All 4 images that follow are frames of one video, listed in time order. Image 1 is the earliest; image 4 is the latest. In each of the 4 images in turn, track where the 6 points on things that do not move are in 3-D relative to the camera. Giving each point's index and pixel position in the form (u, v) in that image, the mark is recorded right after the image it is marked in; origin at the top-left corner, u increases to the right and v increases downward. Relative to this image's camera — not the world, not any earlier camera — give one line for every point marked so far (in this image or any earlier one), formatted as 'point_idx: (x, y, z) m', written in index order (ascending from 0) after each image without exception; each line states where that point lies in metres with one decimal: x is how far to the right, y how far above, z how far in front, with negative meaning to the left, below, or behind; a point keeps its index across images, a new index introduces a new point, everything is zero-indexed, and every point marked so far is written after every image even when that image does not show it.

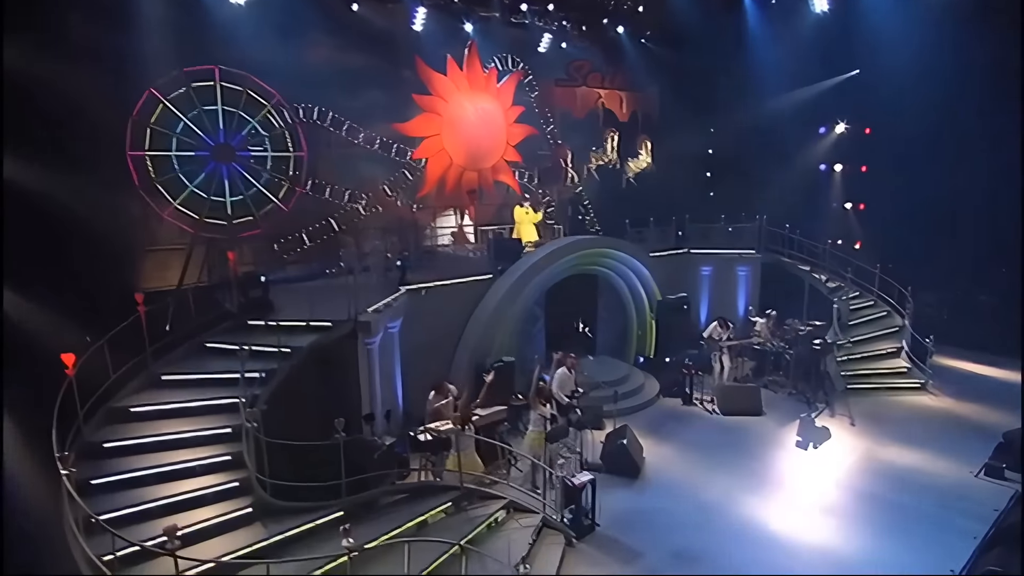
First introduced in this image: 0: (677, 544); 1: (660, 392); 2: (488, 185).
0: (+2.2, -3.4, +7.7) m
1: (+3.2, -2.2, +12.6) m
2: (-0.6, +2.5, +15.0) m
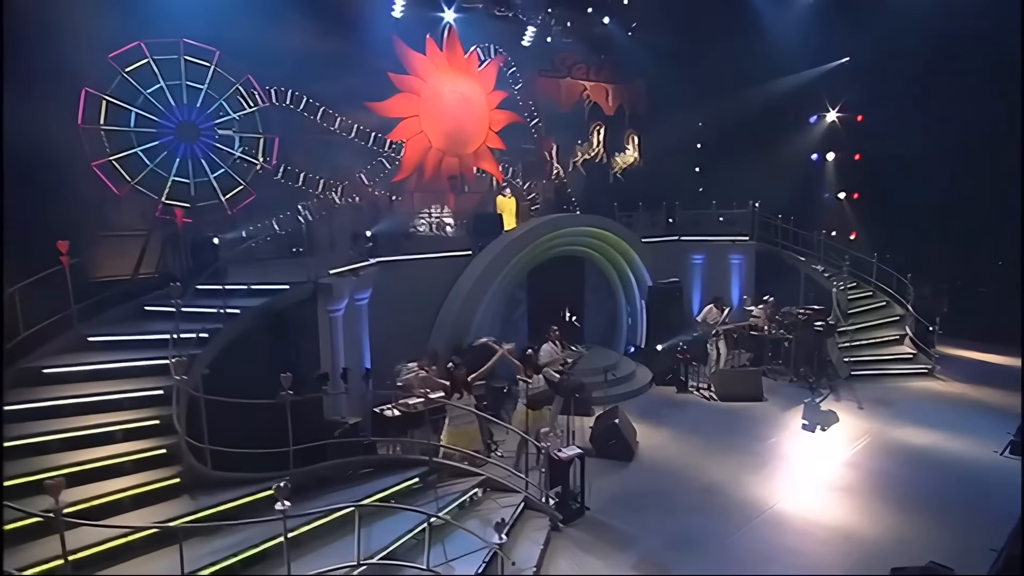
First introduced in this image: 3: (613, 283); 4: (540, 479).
0: (+1.9, -2.8, +6.8) m
1: (+2.8, -1.8, +11.8) m
2: (-1.0, +2.8, +14.3) m
3: (+2.3, +0.1, +13.2) m
4: (+0.4, -2.4, +7.3) m
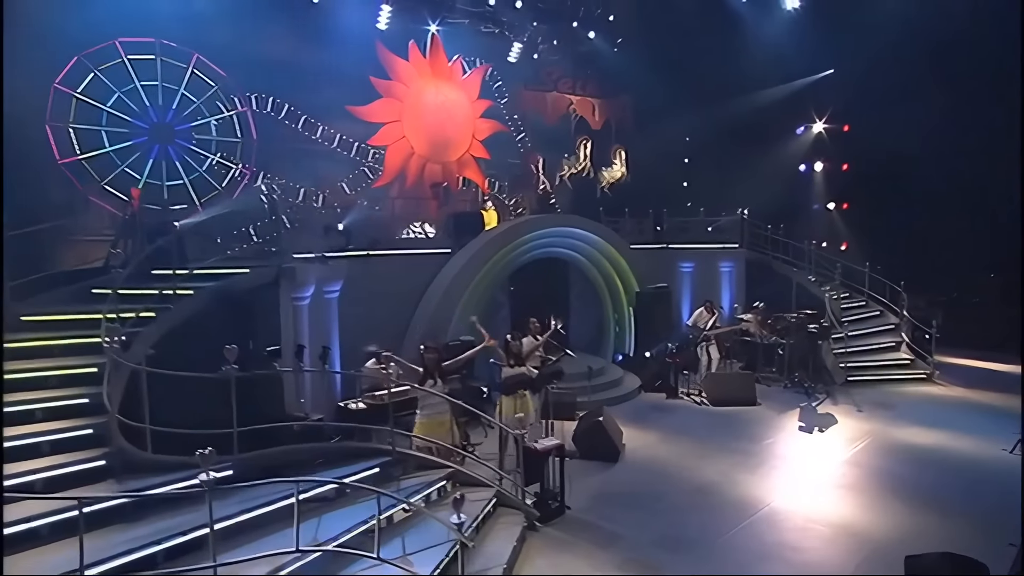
0: (+1.6, -2.5, +6.2) m
1: (+2.5, -1.9, +11.2) m
2: (-1.4, +2.5, +14.0) m
3: (+2.0, -0.1, +12.8) m
4: (+0.1, -2.2, +6.7) m
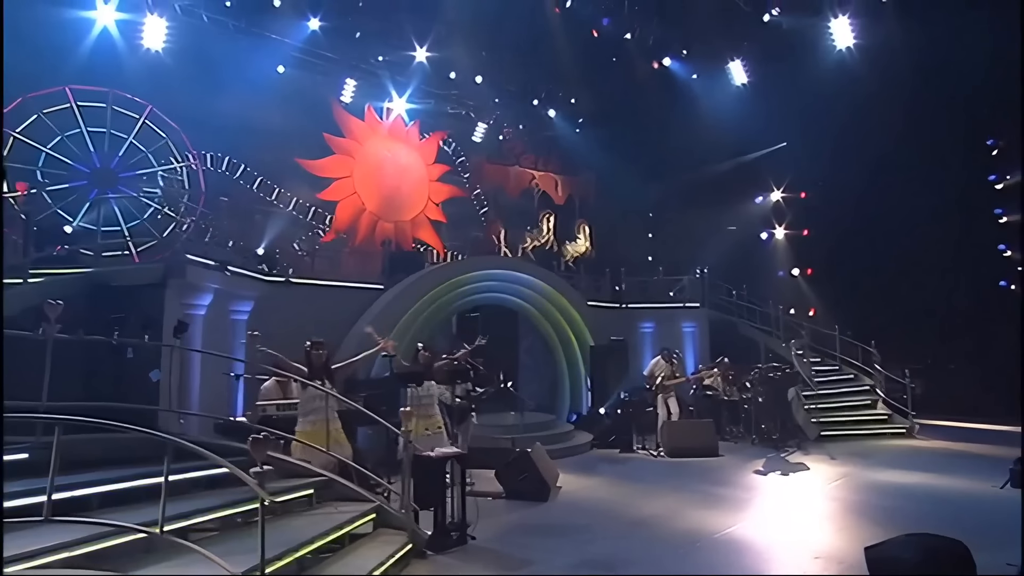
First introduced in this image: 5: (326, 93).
0: (+0.7, -2.3, +5.0) m
1: (+1.4, -2.7, +10.1) m
2: (-2.5, +1.1, +13.6) m
3: (+0.9, -1.2, +11.9) m
4: (-0.9, -2.0, +5.5) m
5: (-4.6, +4.8, +14.1) m
